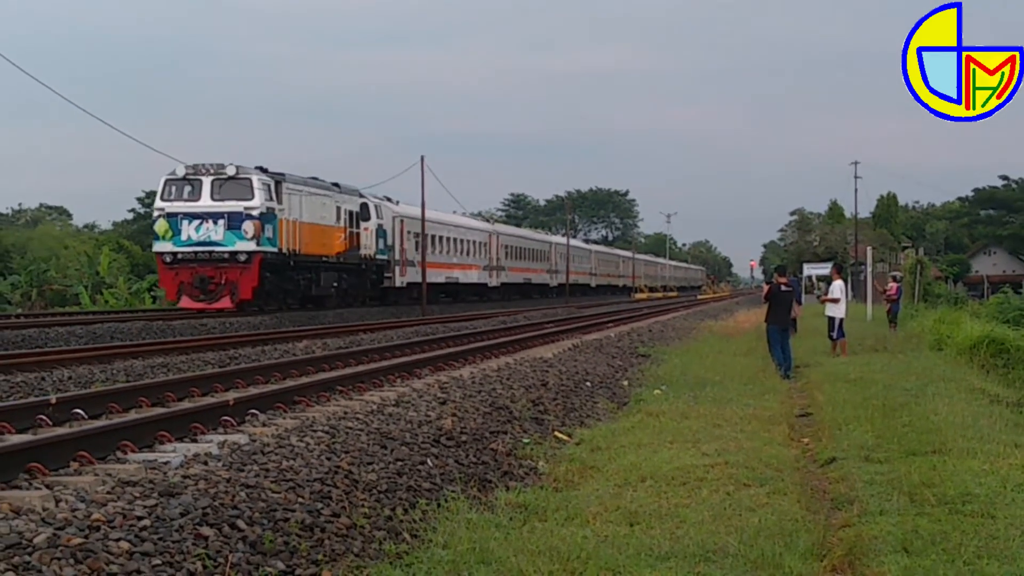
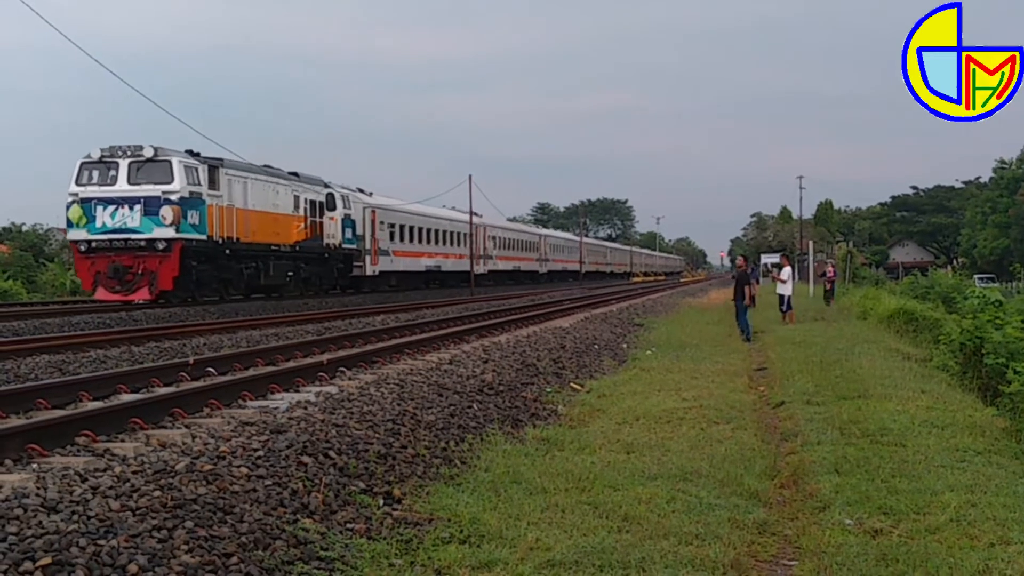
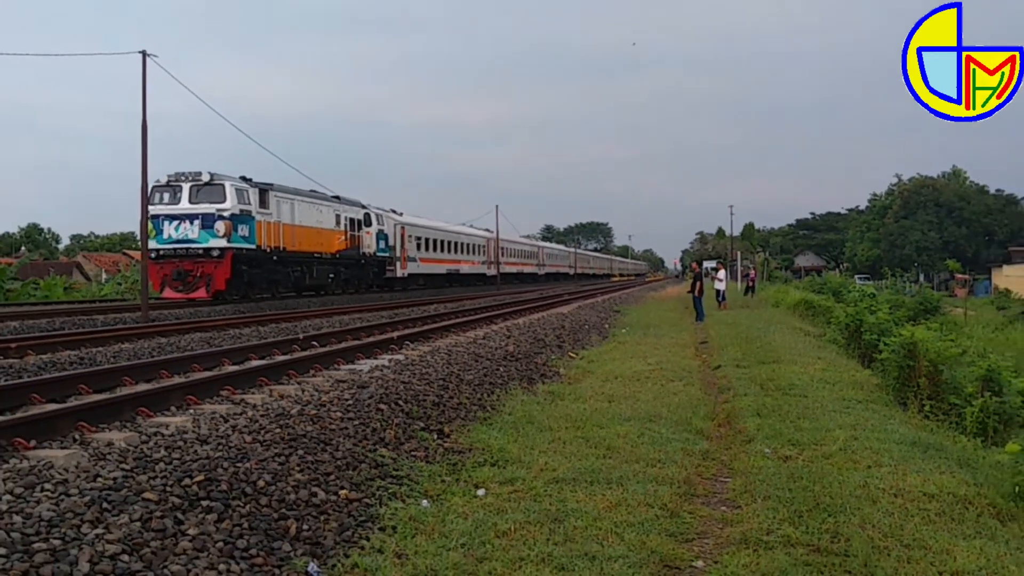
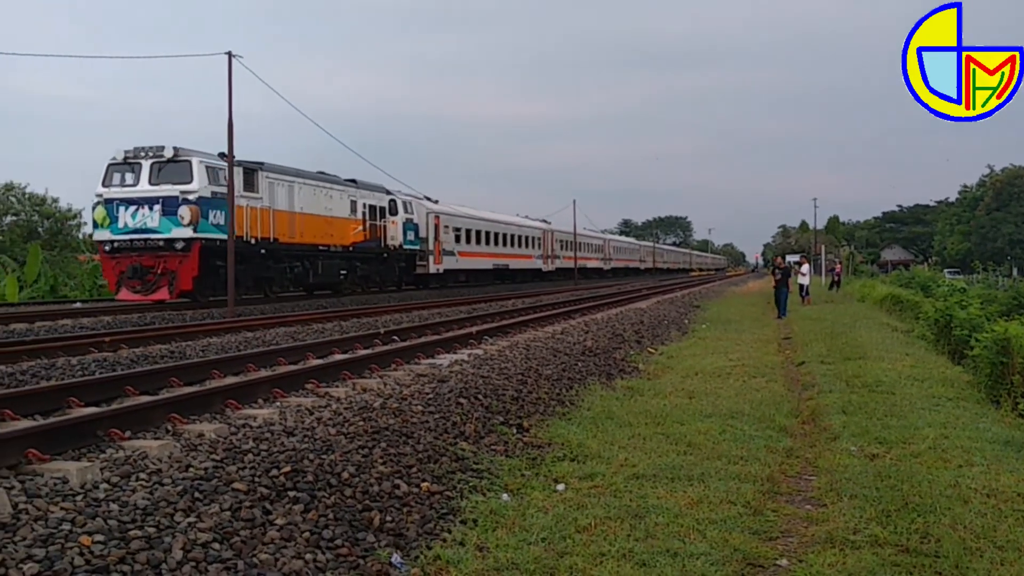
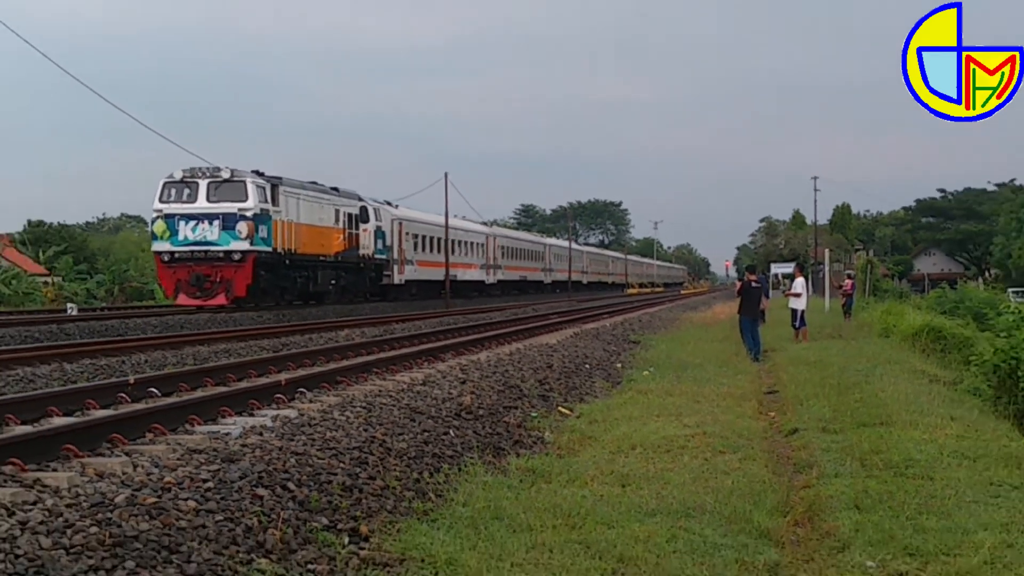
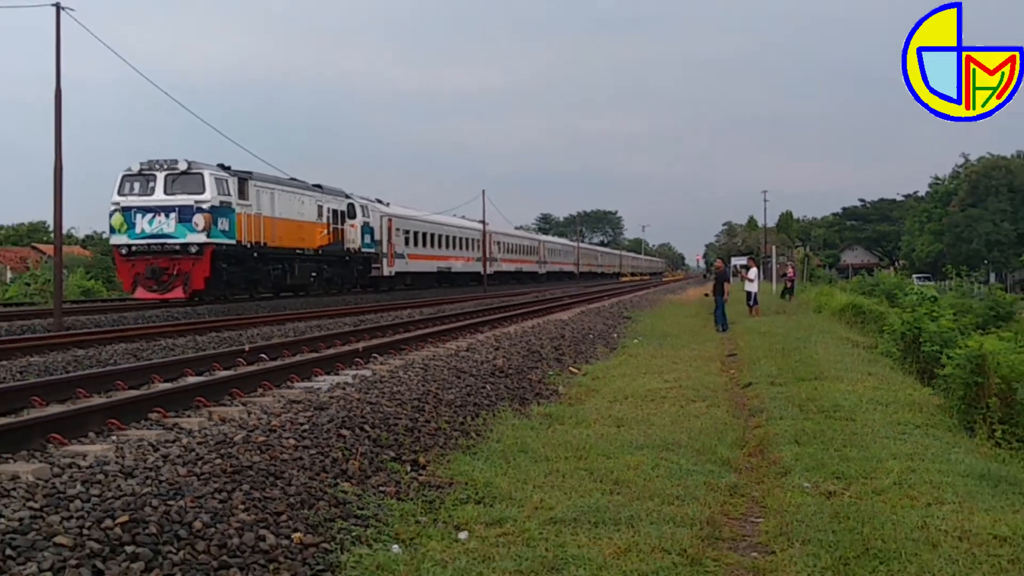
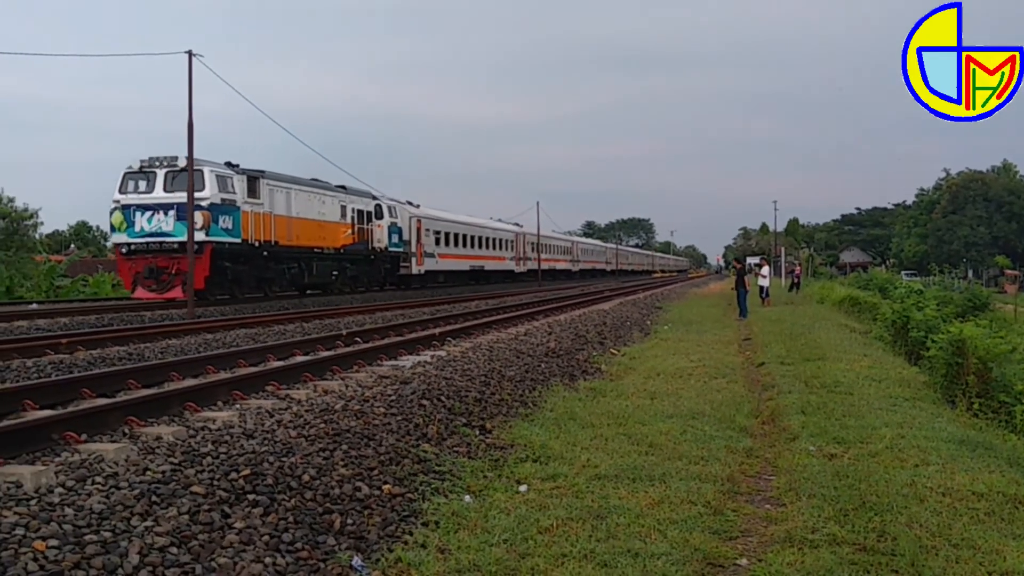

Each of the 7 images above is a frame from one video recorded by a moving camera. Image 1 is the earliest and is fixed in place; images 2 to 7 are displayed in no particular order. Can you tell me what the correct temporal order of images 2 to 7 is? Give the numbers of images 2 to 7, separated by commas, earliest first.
5, 2, 6, 3, 7, 4
